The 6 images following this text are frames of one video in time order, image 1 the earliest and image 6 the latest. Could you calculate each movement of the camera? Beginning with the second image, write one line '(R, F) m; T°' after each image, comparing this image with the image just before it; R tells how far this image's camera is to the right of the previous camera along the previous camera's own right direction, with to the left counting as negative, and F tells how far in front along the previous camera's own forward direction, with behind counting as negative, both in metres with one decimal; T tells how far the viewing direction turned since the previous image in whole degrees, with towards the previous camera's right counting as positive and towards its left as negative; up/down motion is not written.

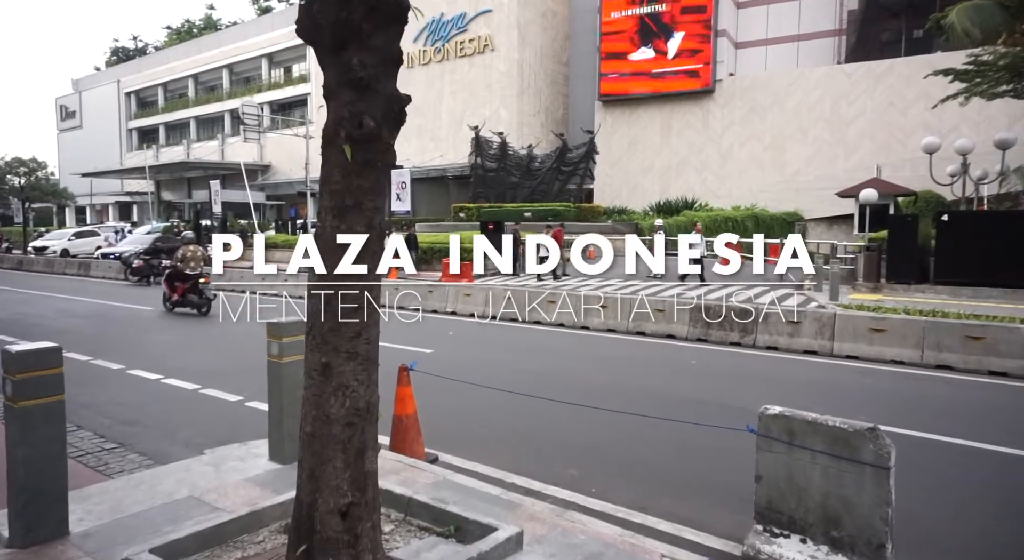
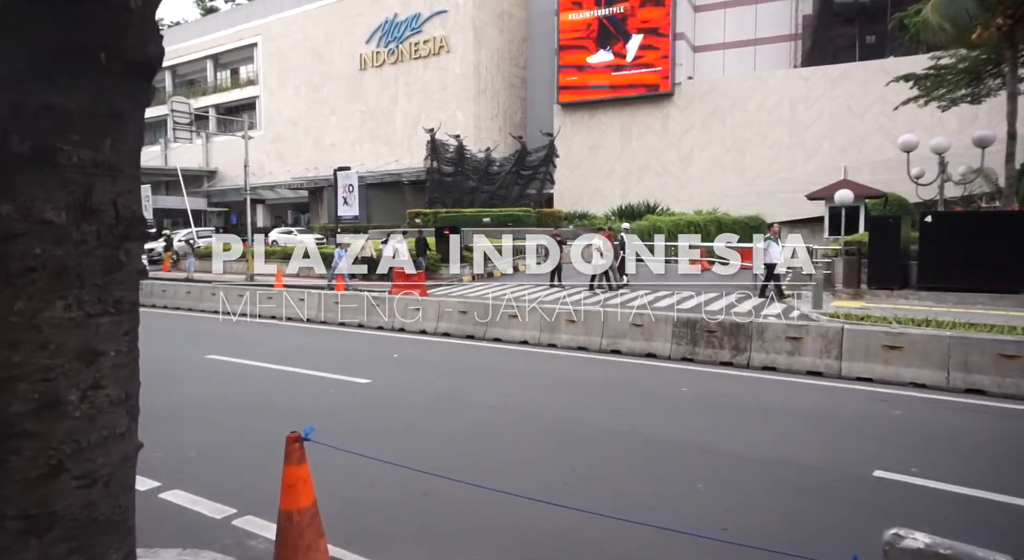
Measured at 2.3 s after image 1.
(+0.1, +1.7) m; +4°
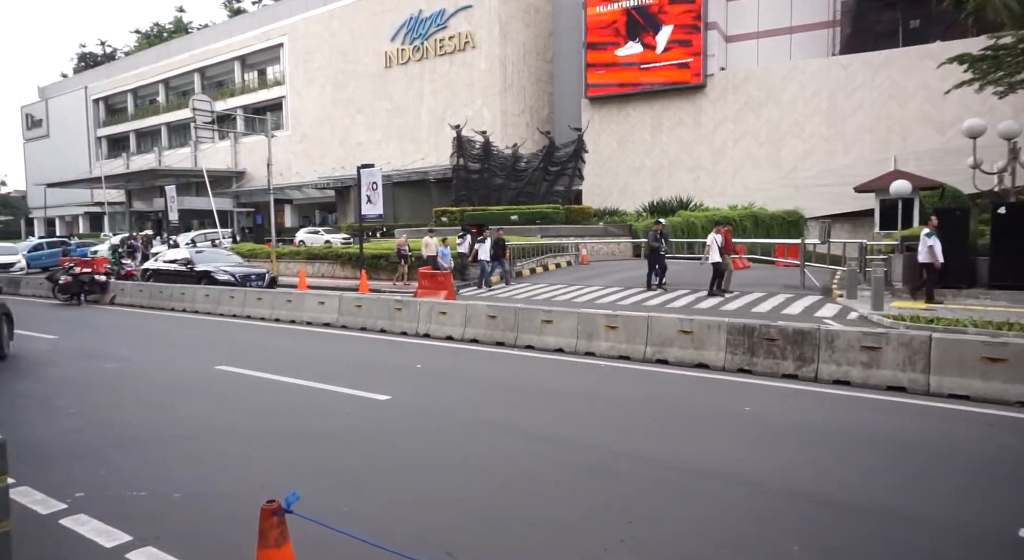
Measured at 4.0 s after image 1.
(-0.1, +1.0) m; -2°
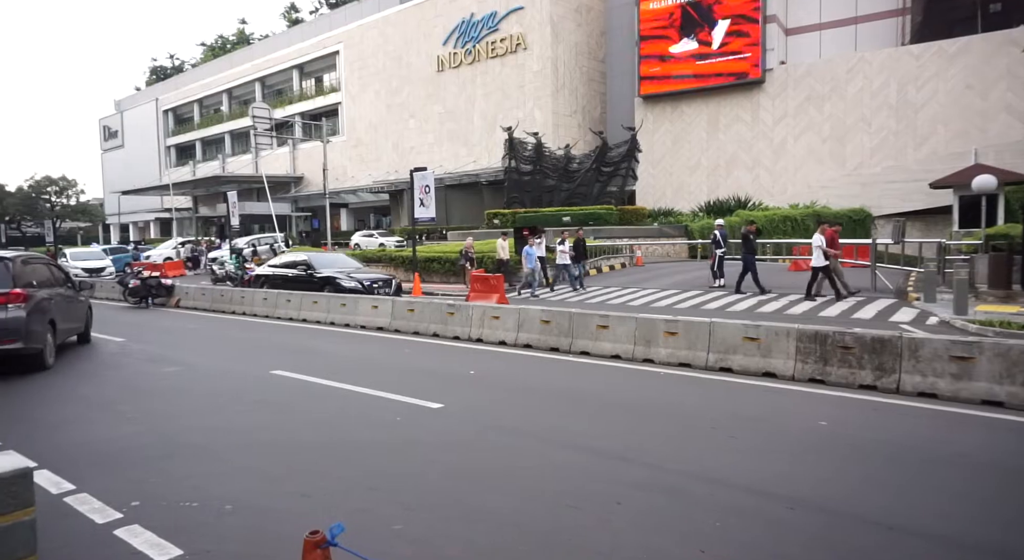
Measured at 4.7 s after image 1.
(0.0, +0.3) m; -5°
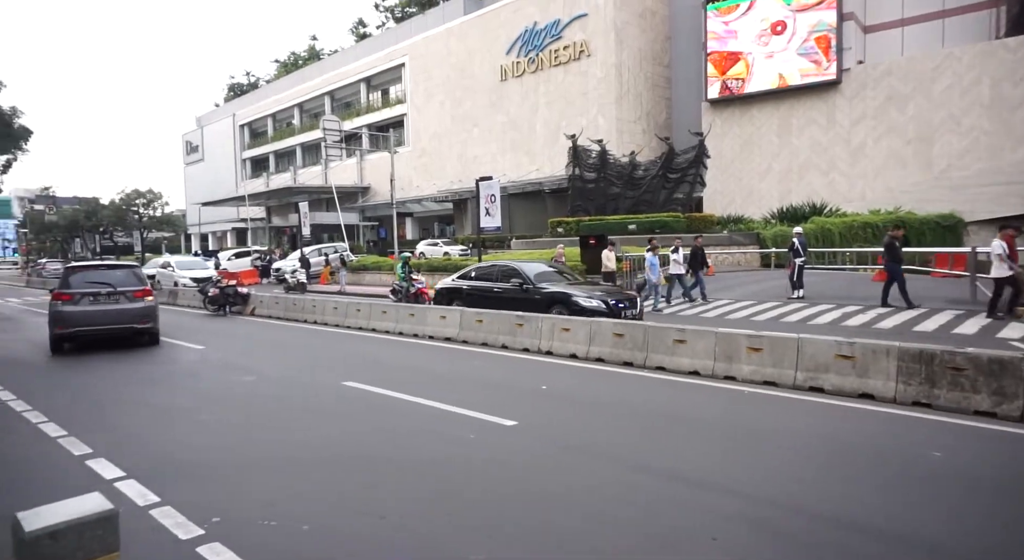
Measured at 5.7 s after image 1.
(-0.2, +0.3) m; -5°
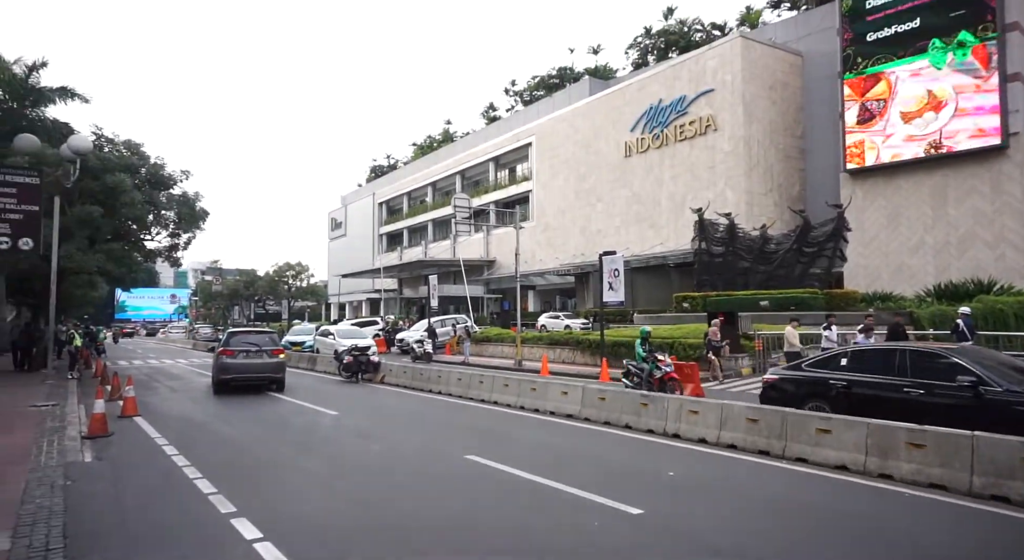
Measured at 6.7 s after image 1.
(-0.1, 0.0) m; -11°
